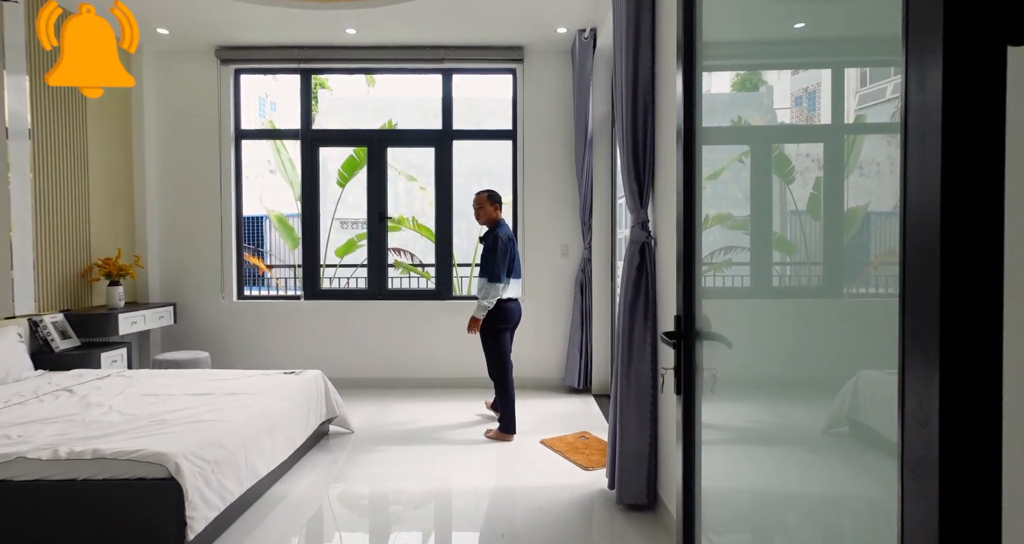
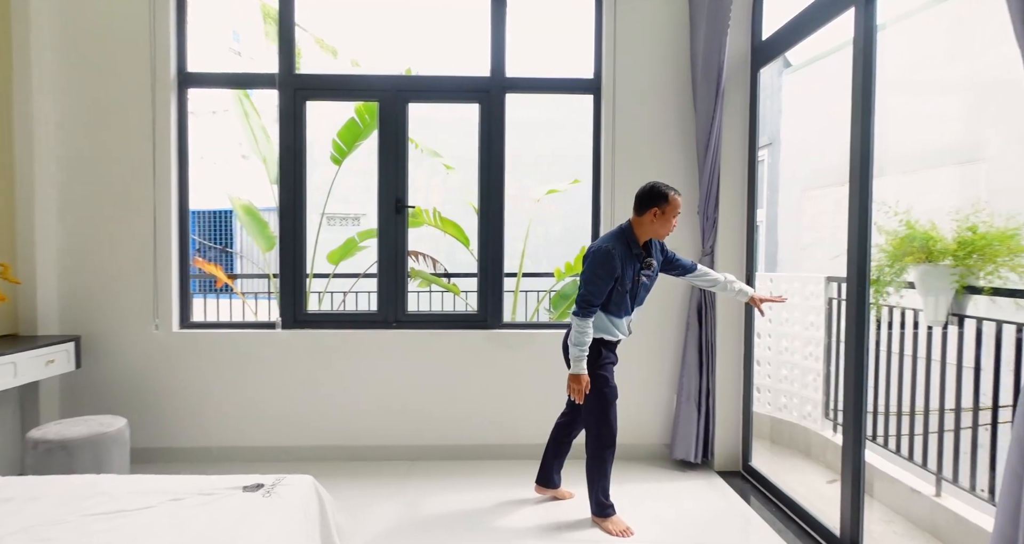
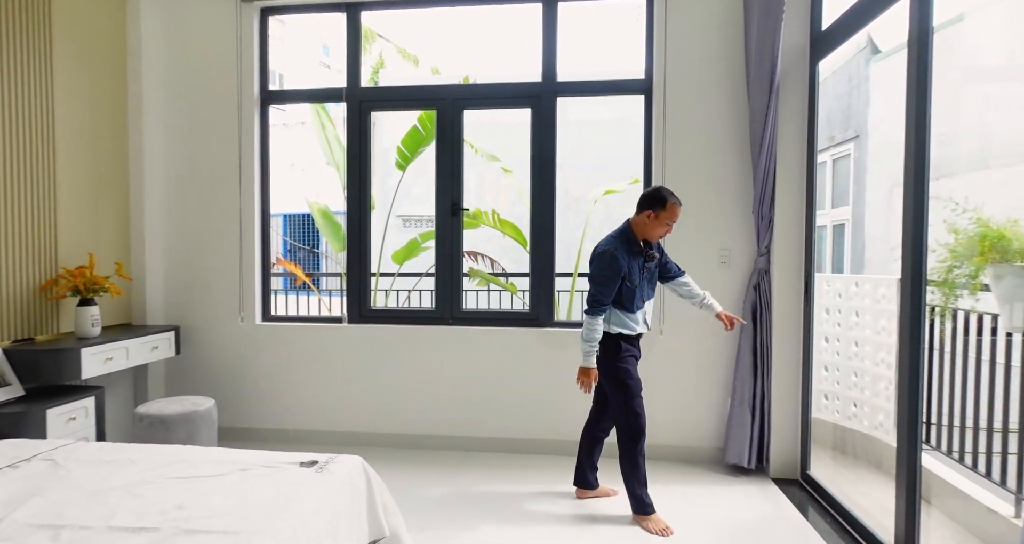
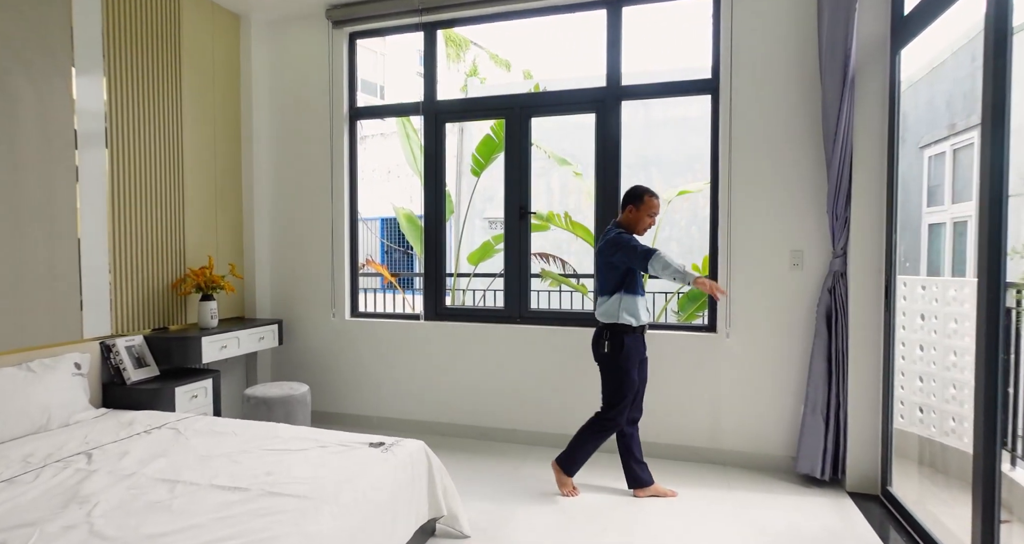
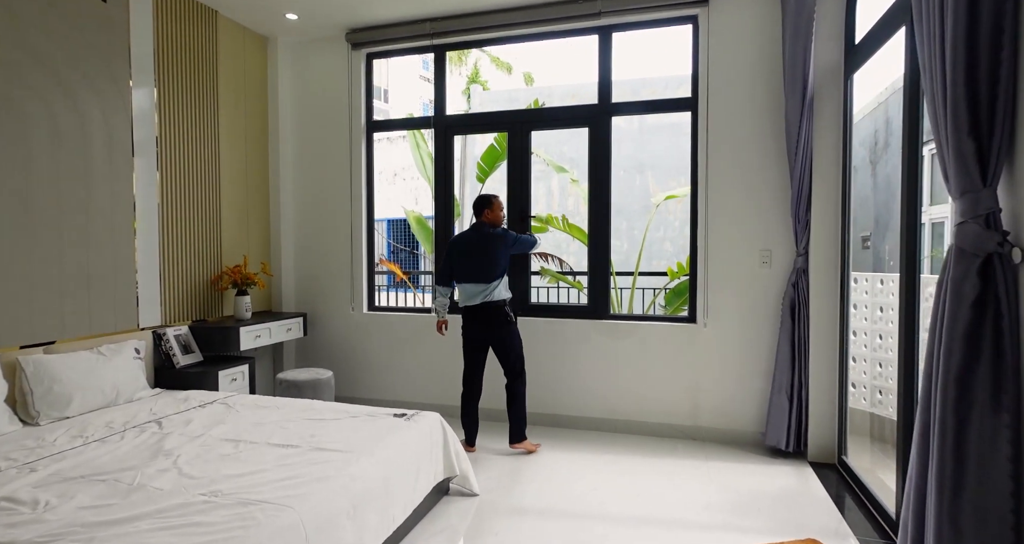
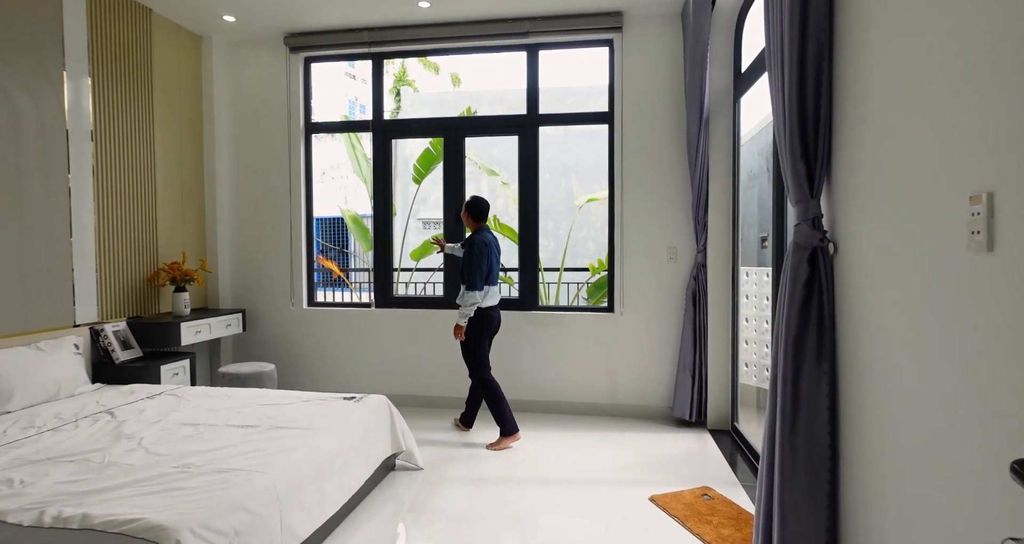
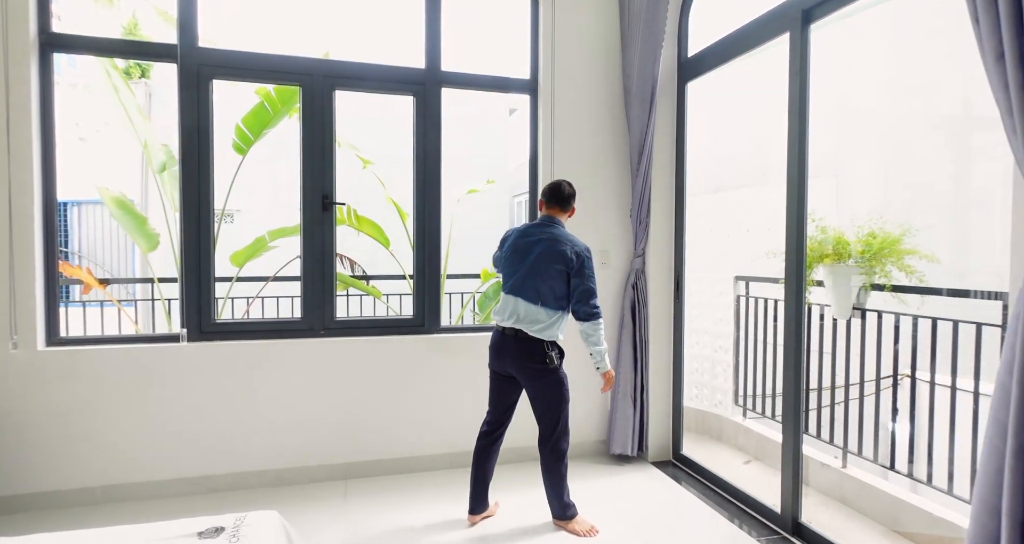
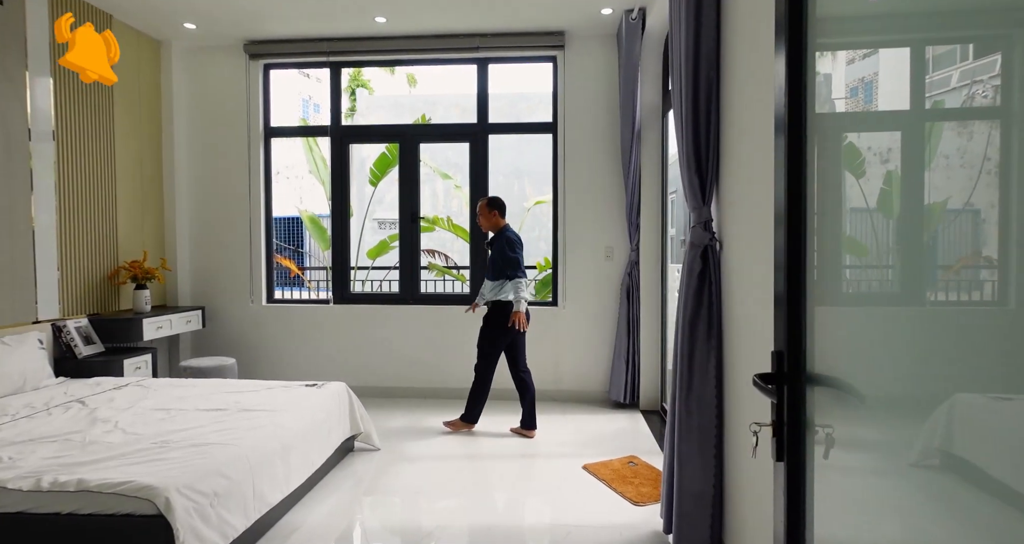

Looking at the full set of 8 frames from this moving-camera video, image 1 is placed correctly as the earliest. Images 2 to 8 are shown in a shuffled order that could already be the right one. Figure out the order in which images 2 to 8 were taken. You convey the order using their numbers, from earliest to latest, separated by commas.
8, 6, 5, 4, 3, 2, 7
